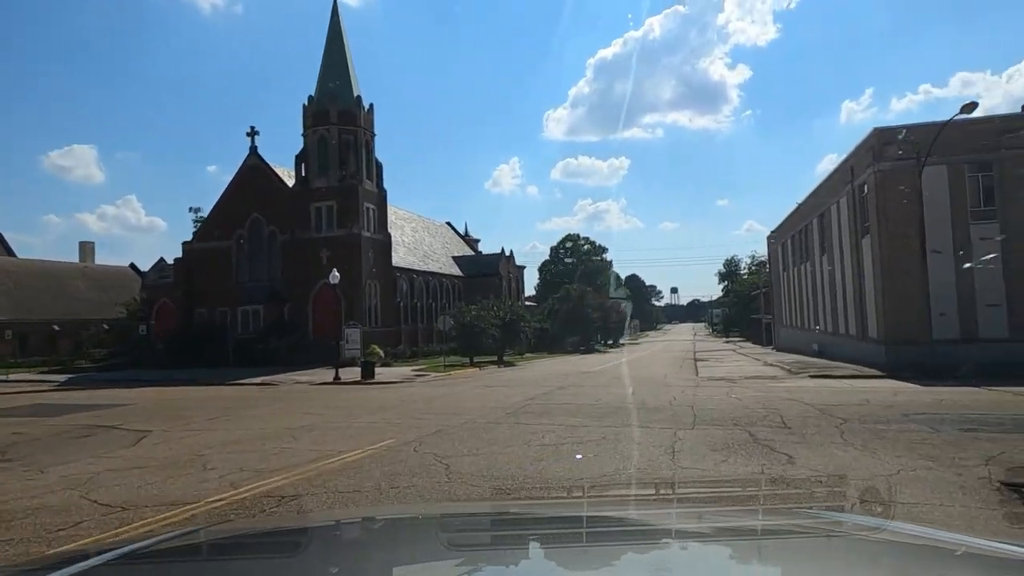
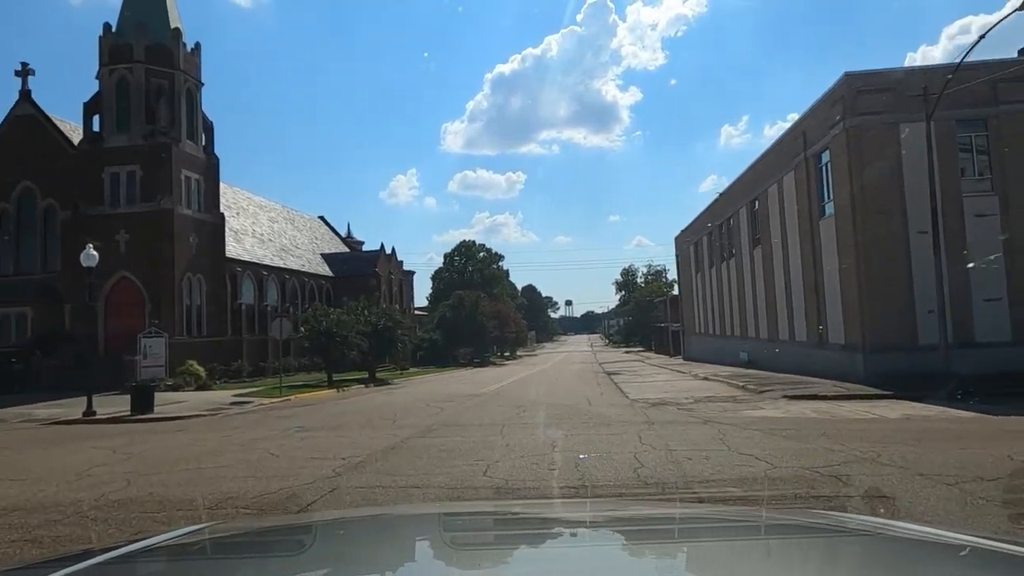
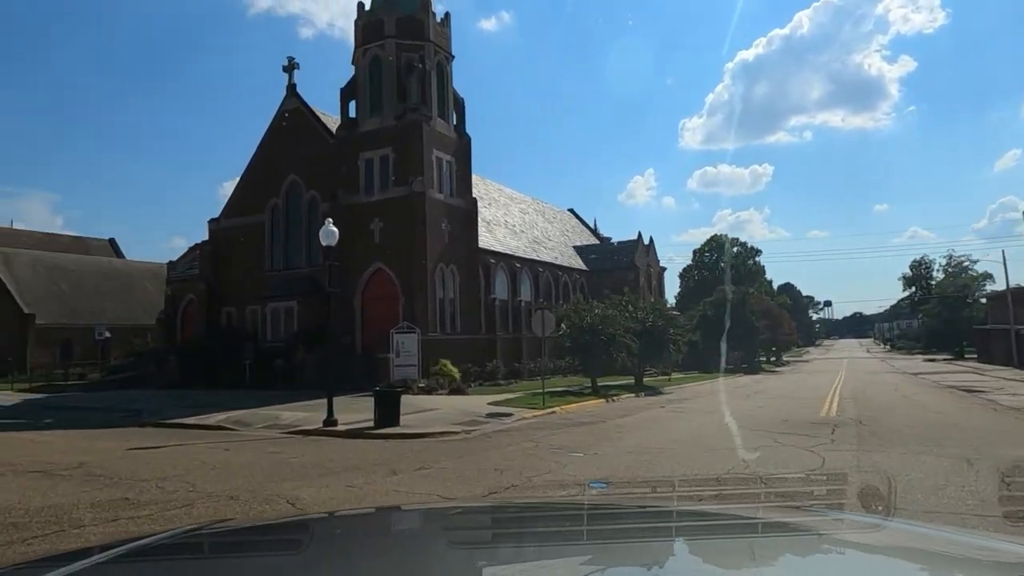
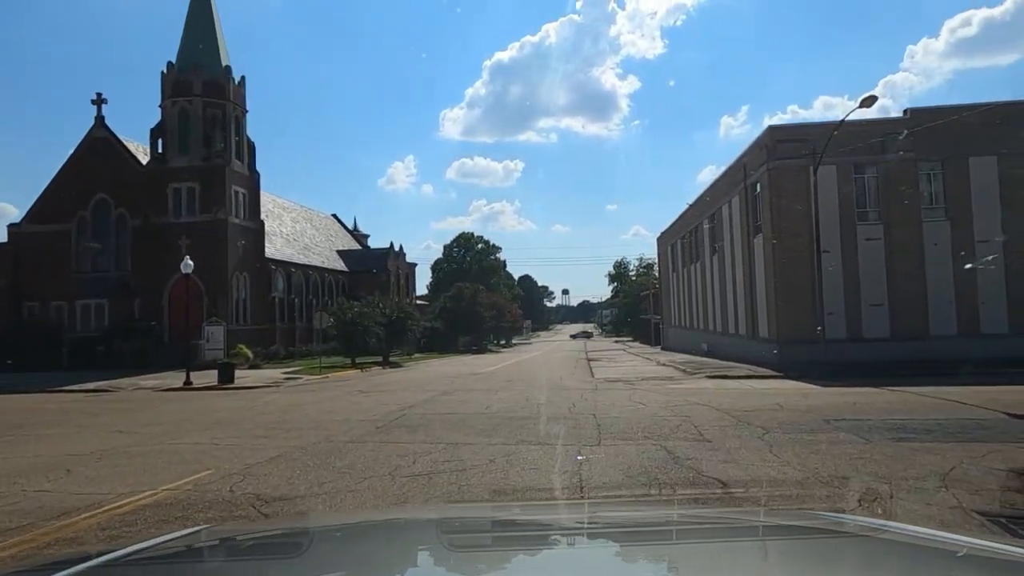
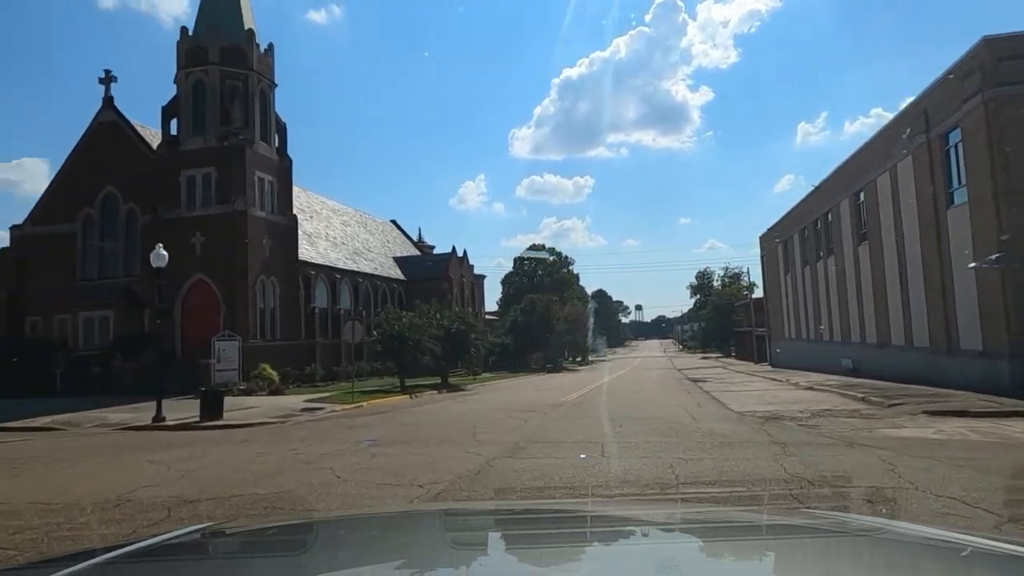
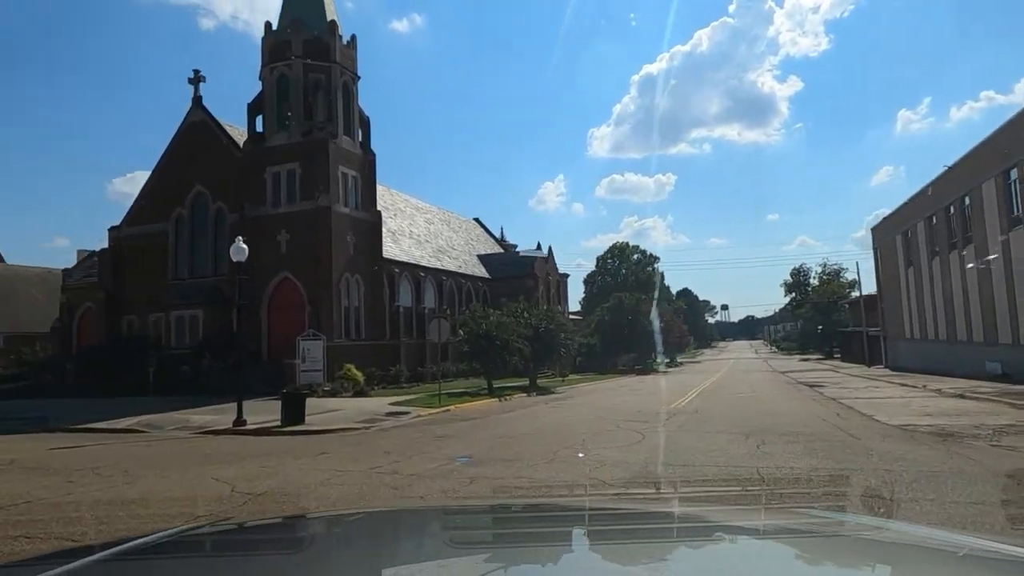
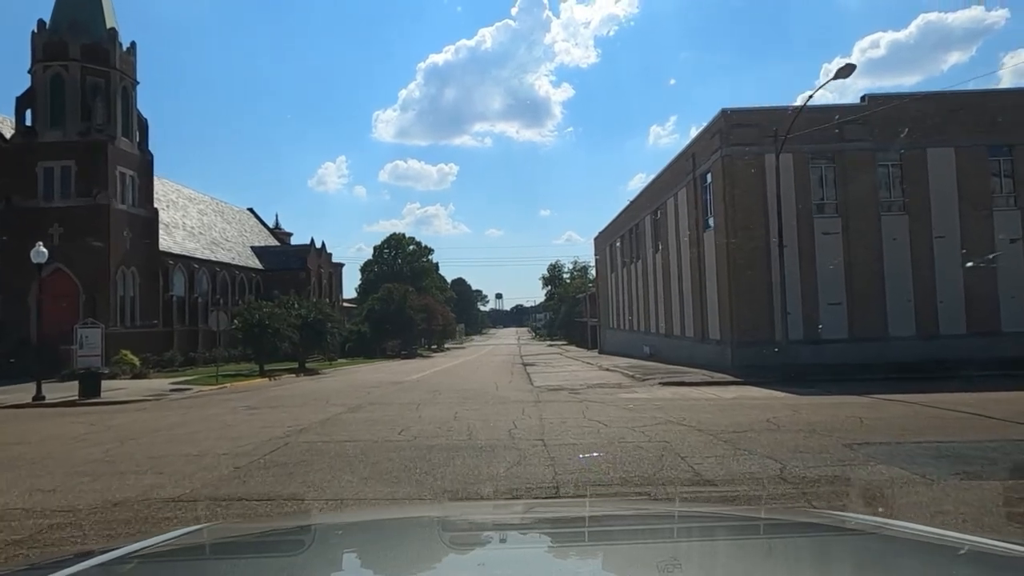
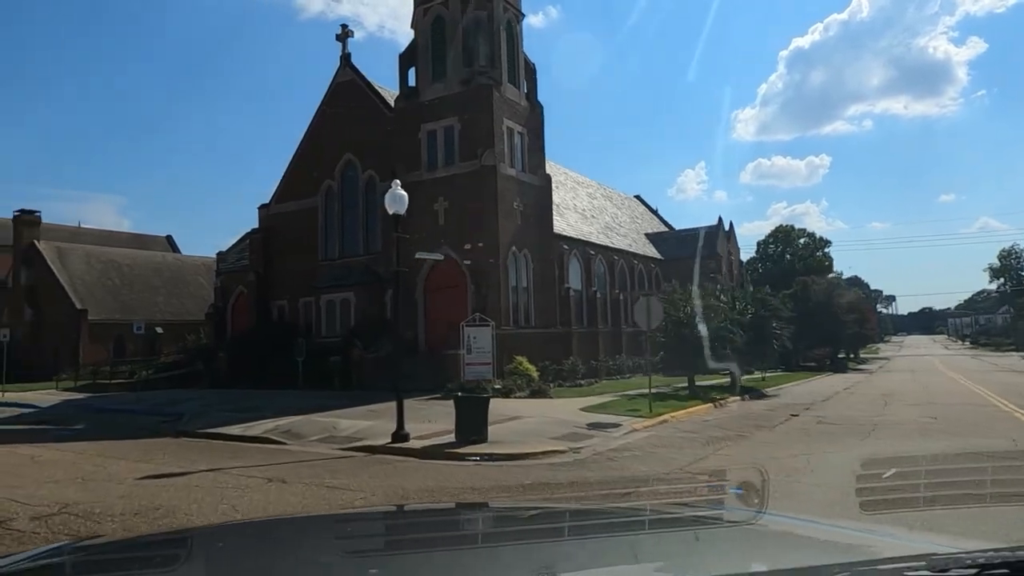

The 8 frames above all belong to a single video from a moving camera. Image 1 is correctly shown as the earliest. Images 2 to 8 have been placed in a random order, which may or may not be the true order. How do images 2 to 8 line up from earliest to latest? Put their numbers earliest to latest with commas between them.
4, 7, 2, 5, 6, 3, 8
